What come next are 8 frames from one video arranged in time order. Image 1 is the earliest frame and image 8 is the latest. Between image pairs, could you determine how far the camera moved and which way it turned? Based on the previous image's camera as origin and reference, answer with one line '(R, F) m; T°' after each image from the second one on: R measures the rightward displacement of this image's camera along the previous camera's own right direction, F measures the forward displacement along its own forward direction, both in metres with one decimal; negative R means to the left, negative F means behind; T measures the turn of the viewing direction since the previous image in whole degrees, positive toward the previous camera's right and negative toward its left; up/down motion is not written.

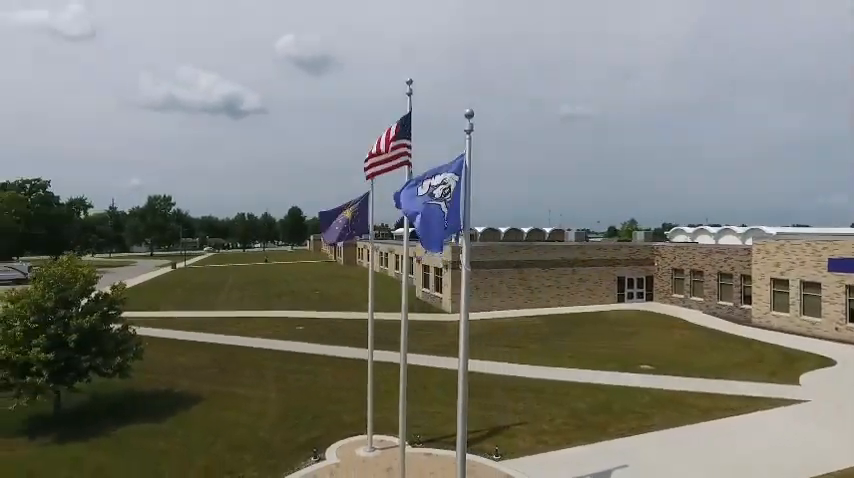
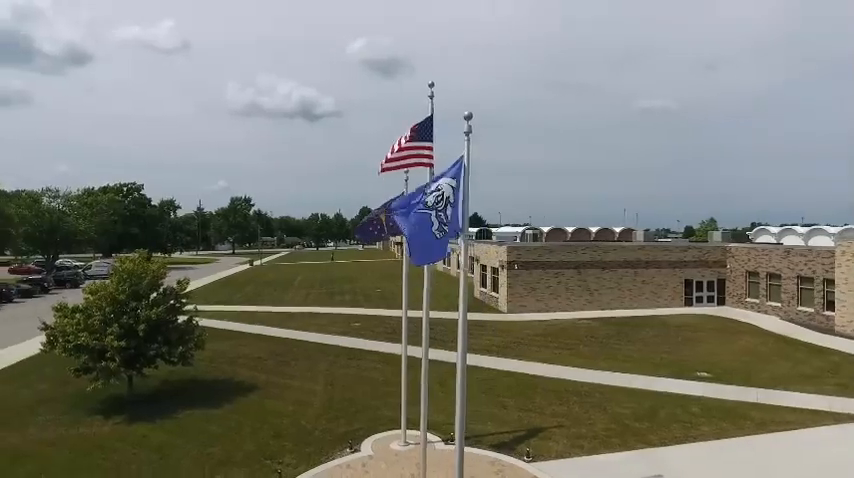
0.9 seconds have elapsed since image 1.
(+1.0, -0.1) m; -8°
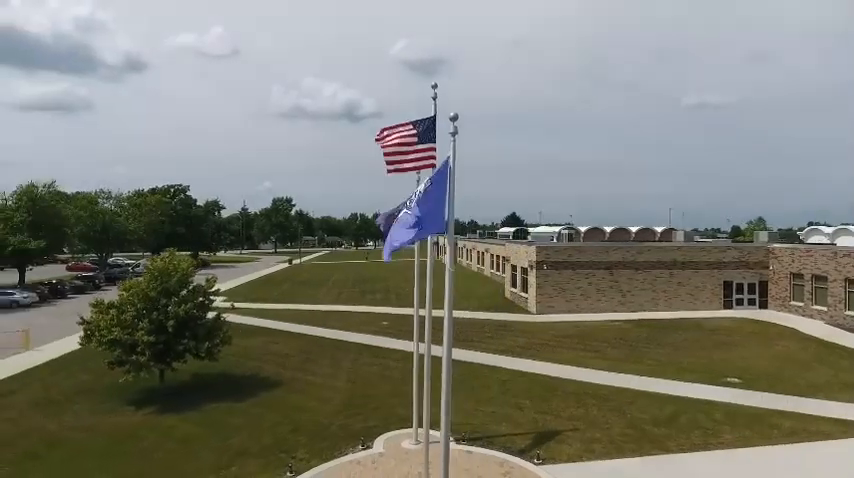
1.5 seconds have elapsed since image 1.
(+0.7, 0.0) m; -4°
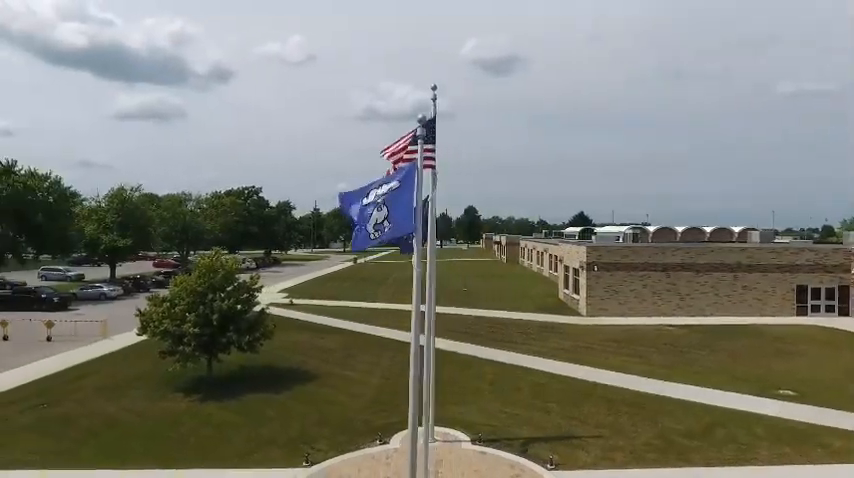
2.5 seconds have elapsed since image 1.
(+1.4, 0.0) m; -8°
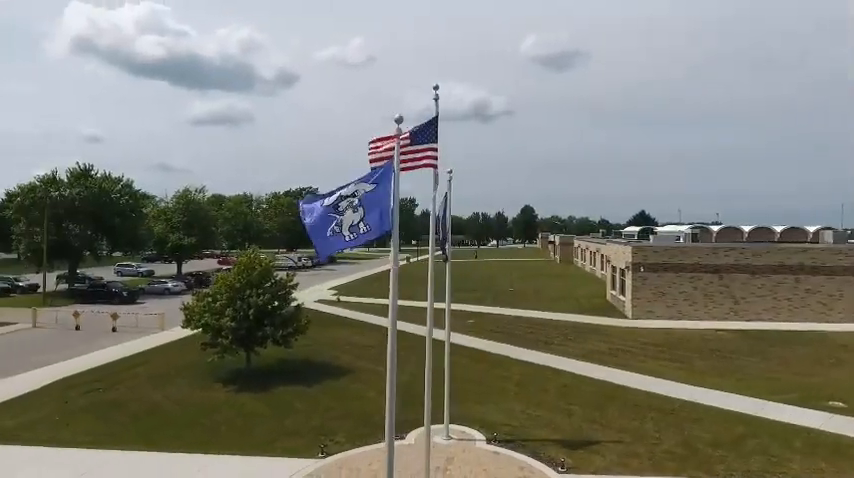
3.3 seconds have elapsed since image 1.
(+1.1, 0.0) m; -6°
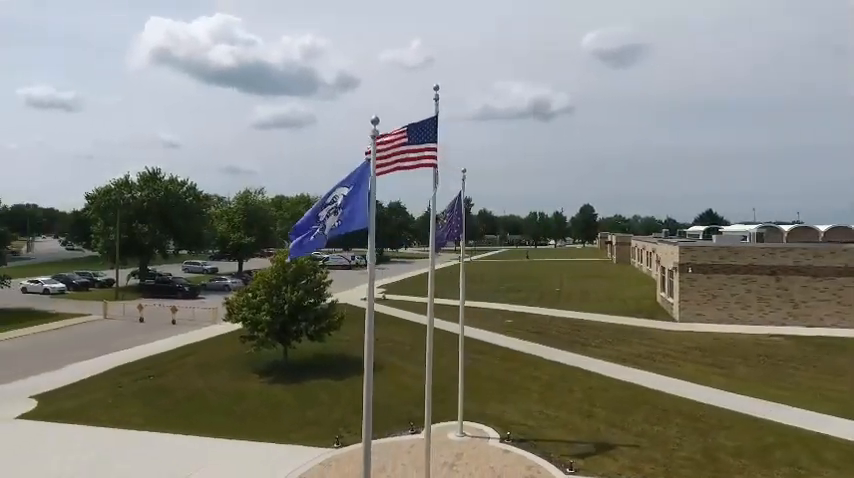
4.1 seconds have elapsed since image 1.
(+1.2, -0.1) m; -7°
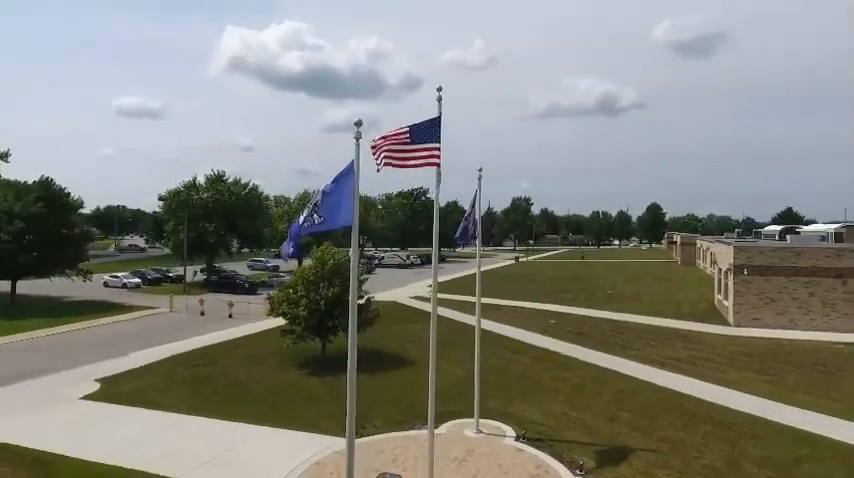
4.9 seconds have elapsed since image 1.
(+1.2, -0.2) m; -7°
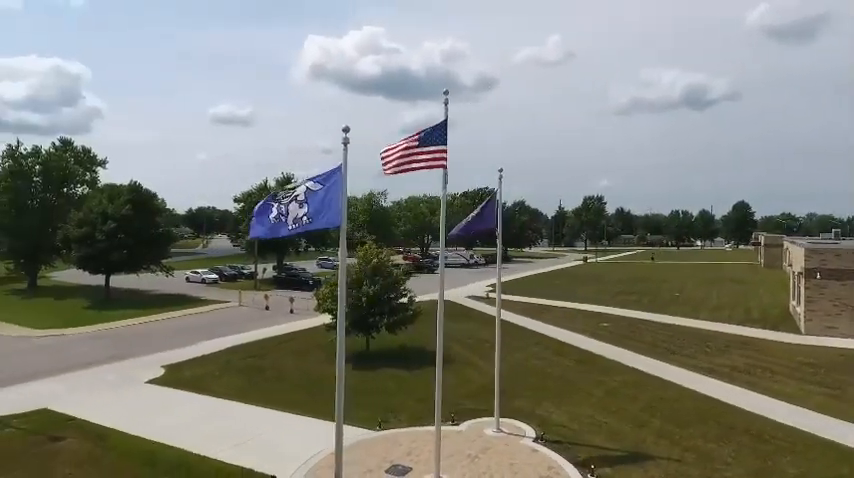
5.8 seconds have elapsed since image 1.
(+1.4, -0.2) m; -8°
